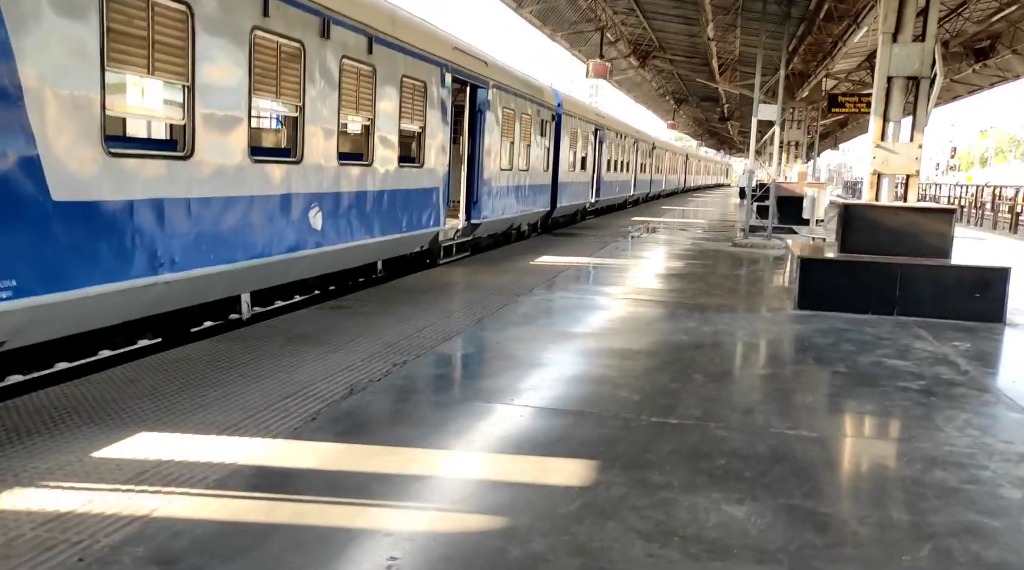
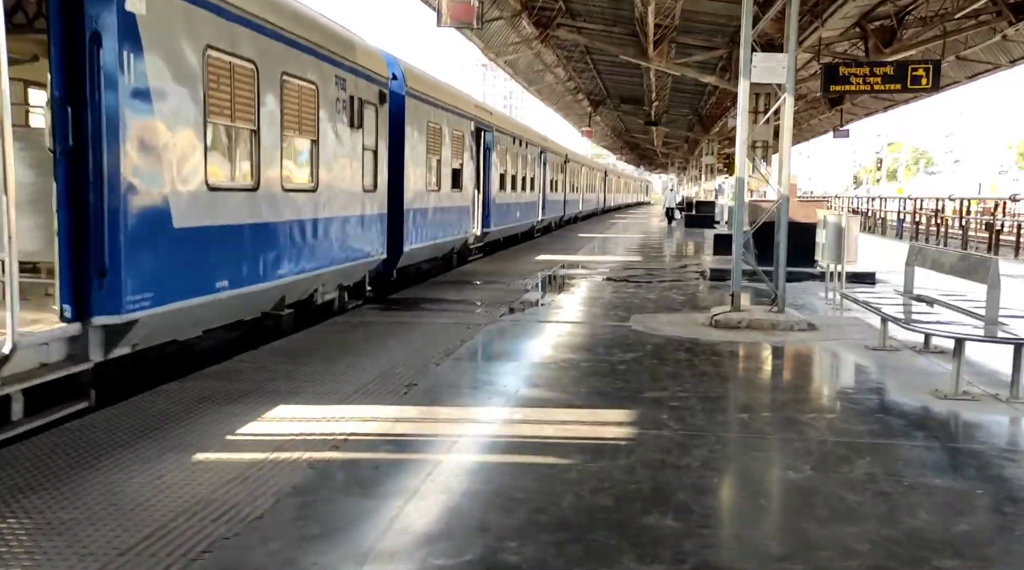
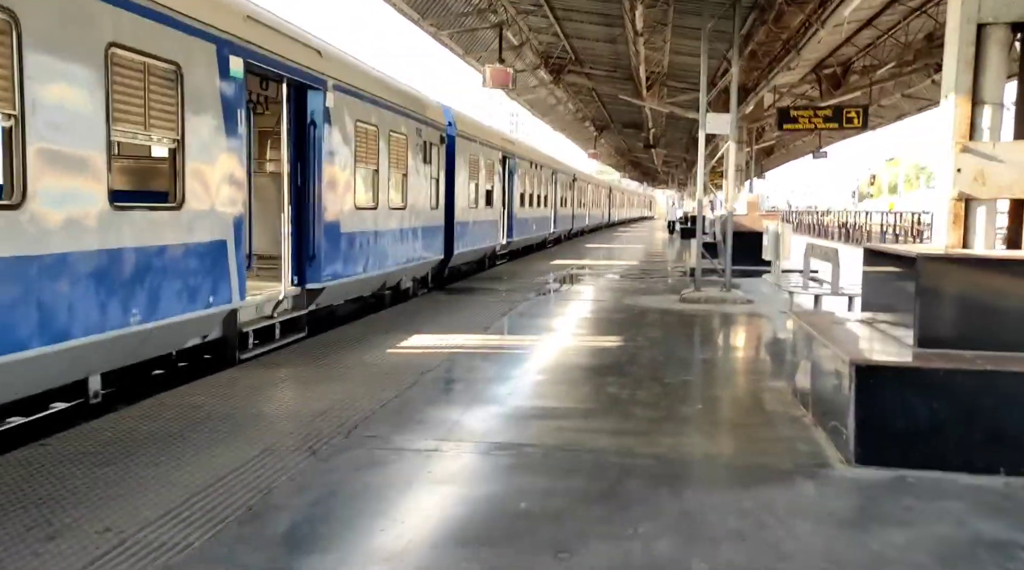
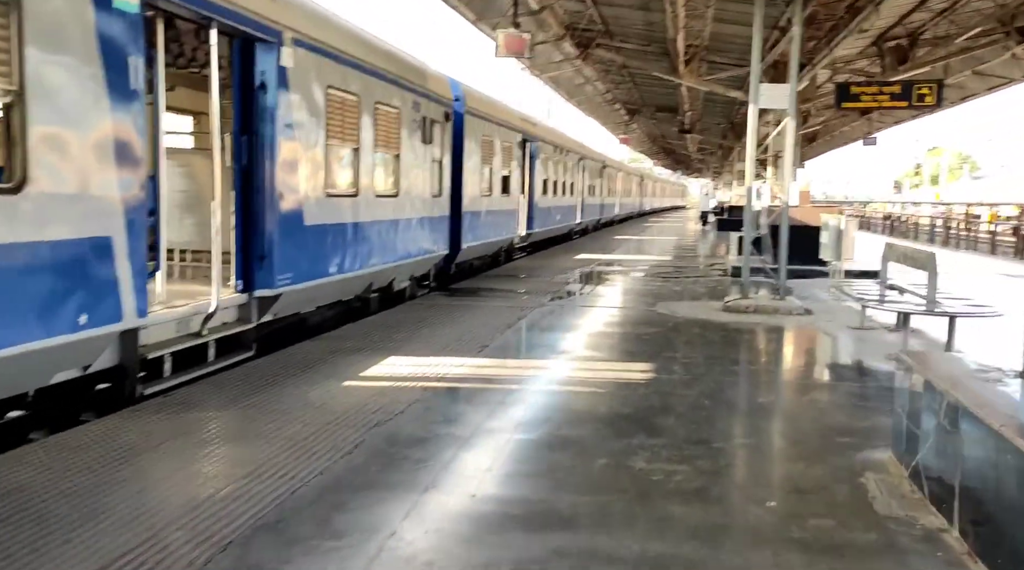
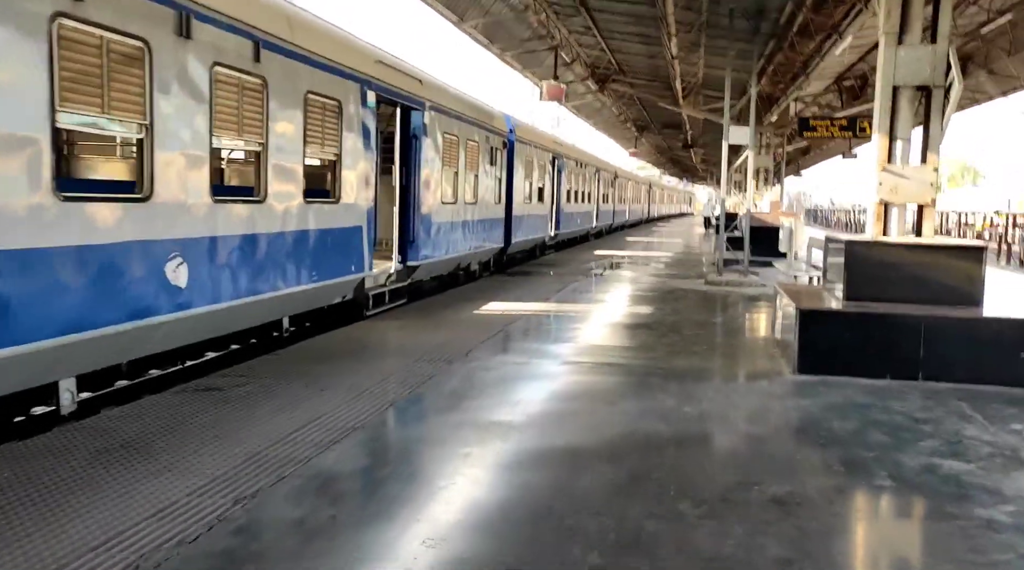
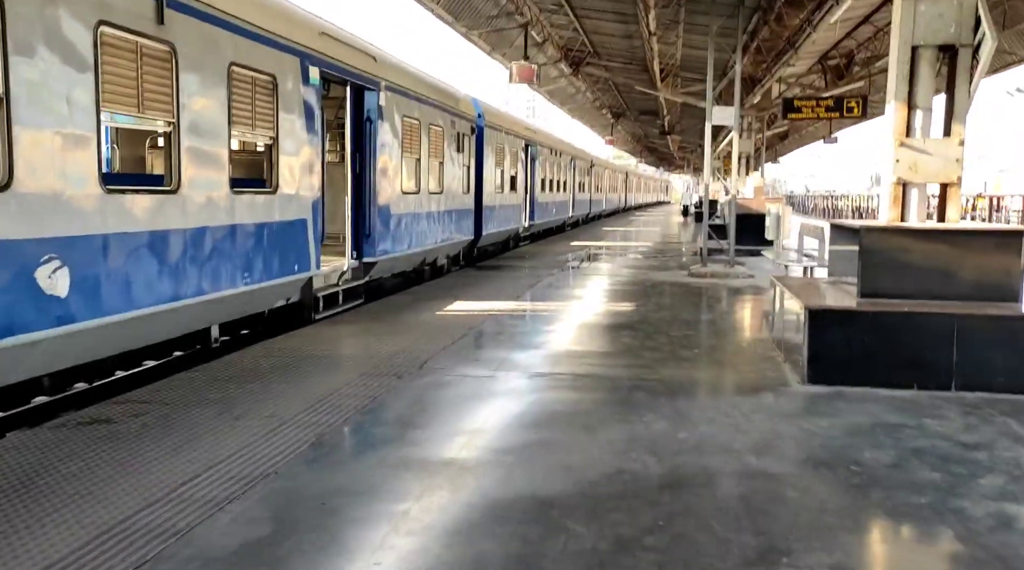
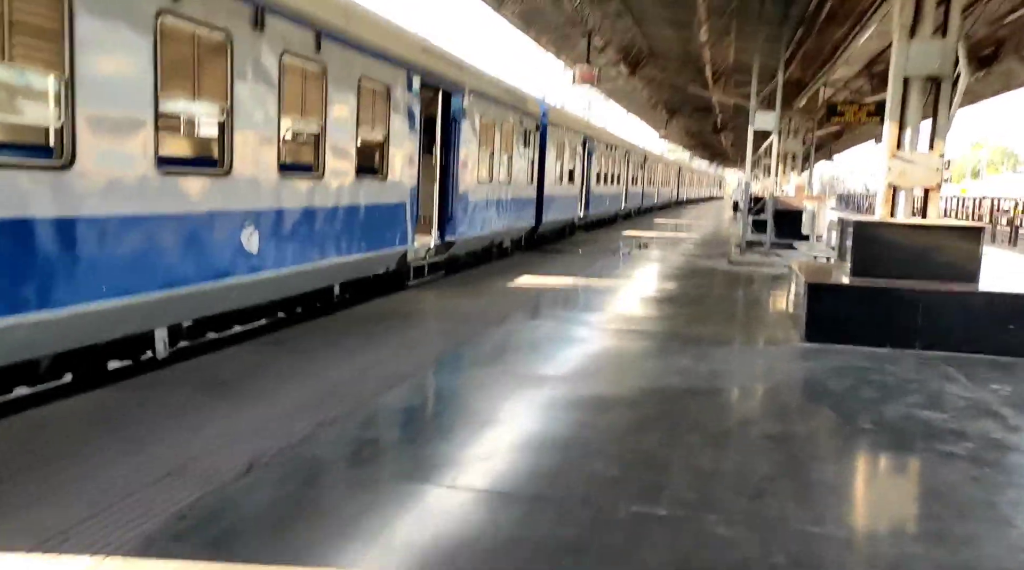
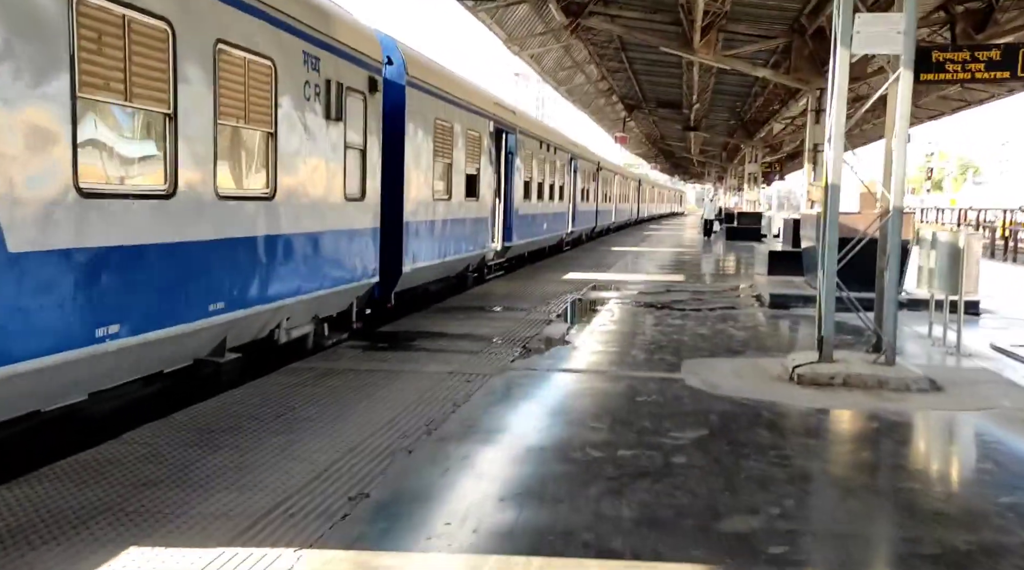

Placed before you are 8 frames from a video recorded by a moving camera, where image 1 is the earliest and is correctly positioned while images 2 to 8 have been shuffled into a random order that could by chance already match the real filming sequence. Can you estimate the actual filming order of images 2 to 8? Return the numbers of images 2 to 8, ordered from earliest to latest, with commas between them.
7, 5, 6, 3, 4, 2, 8
